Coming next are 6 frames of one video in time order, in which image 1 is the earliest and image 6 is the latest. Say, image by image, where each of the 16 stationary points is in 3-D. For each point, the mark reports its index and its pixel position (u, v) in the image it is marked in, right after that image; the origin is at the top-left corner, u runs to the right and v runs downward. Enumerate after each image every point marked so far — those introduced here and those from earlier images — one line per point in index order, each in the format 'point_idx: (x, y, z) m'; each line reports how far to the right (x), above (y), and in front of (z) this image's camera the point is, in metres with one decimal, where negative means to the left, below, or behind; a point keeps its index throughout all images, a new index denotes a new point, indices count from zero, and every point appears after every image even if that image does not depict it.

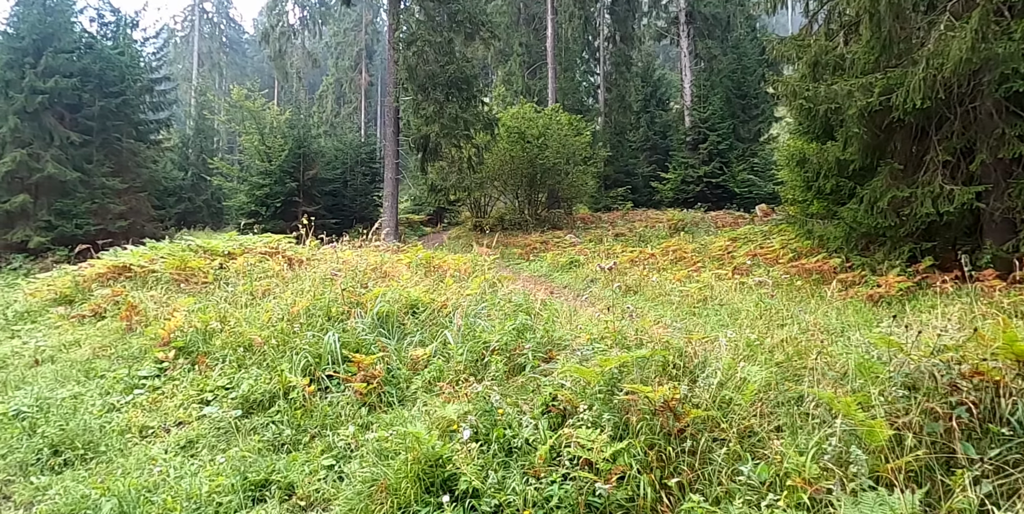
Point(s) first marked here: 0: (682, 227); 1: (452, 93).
0: (+4.2, +0.7, +15.7) m
1: (-1.4, +3.9, +15.0) m
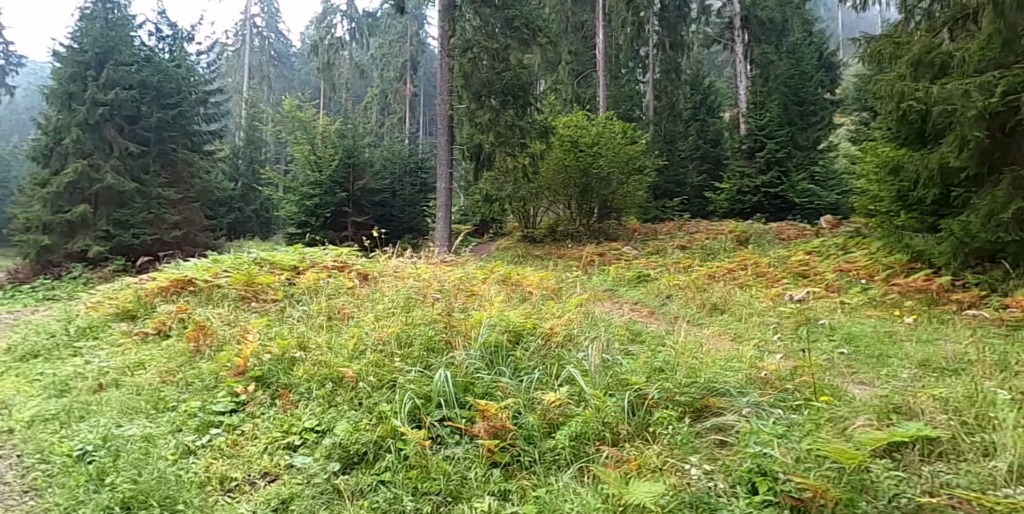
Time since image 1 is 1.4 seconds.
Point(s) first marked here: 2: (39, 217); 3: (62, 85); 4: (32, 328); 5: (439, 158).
0: (+5.6, +0.4, +15.0) m
1: (-0.1, +3.6, +14.6) m
2: (-13.2, +1.1, +17.5) m
3: (-13.2, +5.0, +18.4) m
4: (-5.2, -0.8, +6.8) m
5: (-1.7, +2.2, +14.2) m
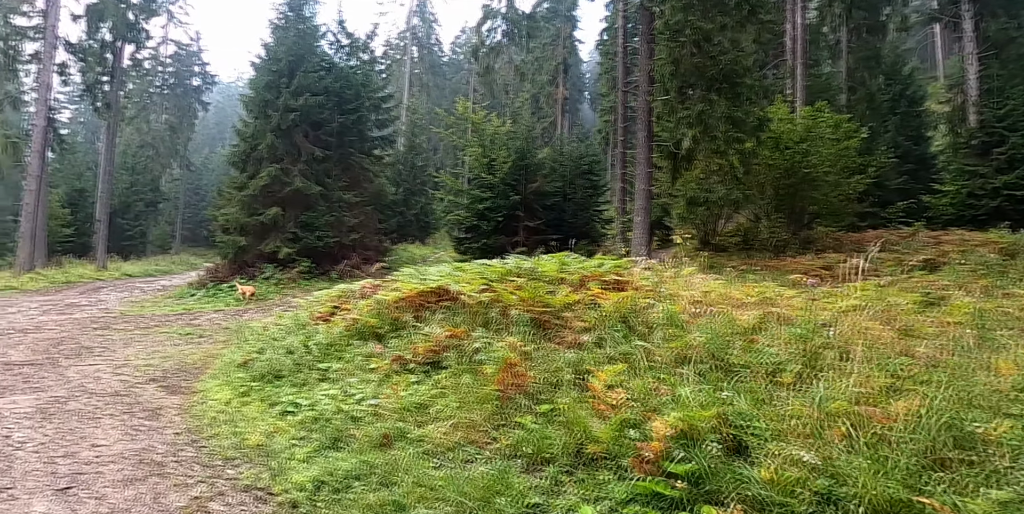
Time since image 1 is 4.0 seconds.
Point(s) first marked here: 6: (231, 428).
0: (+9.8, +0.1, +12.0) m
1: (+4.2, +3.4, +12.8) m
2: (-8.1, +1.1, +18.4) m
3: (-7.8, +5.0, +19.2) m
4: (-2.5, -0.8, +6.2) m
5: (+2.6, +2.1, +12.7) m
6: (-1.8, -1.1, +4.1) m
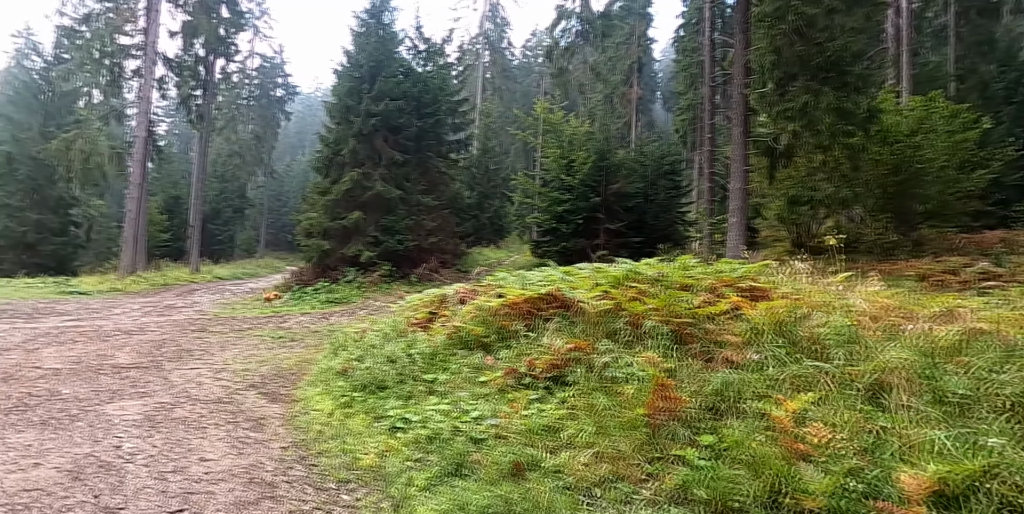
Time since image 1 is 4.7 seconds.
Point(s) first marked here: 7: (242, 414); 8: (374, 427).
0: (+11.3, 0.0, +10.4) m
1: (+5.9, +3.4, +11.8) m
2: (-5.7, +1.0, +18.7) m
3: (-5.3, +4.9, +19.6) m
4: (-1.5, -0.9, +6.1) m
5: (+4.2, +2.0, +11.9) m
6: (-1.1, -1.1, +3.8) m
7: (-2.0, -1.1, +4.5) m
8: (-0.9, -1.1, +4.0) m
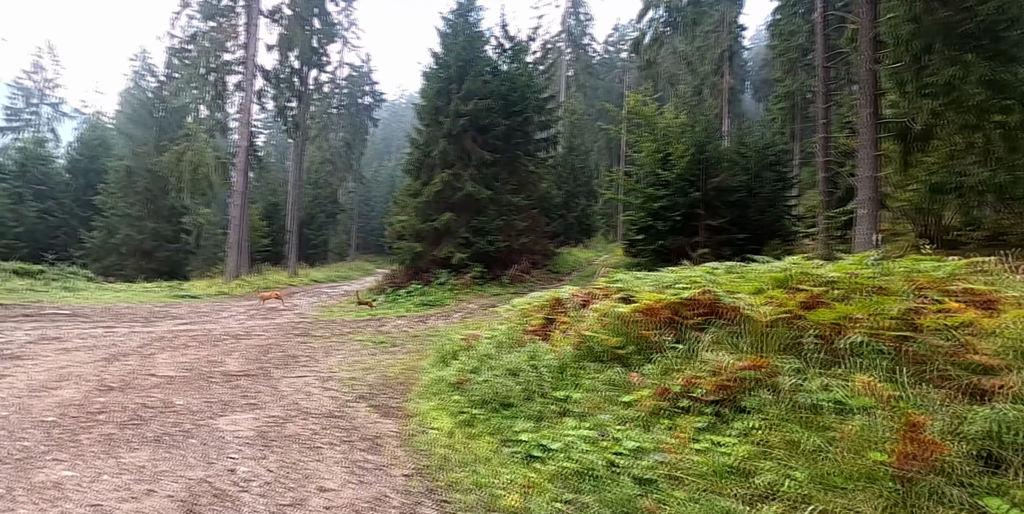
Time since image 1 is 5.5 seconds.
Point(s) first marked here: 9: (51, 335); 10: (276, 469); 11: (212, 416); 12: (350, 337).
0: (+12.9, +0.2, +8.3) m
1: (+7.6, +3.4, +10.4) m
2: (-3.0, +1.0, +18.7) m
3: (-2.5, +4.9, +19.5) m
4: (-0.4, -0.9, +5.6) m
5: (+6.0, +2.1, +10.7) m
6: (-0.3, -1.2, +3.4) m
7: (-1.0, -1.2, +4.2) m
8: (0.0, -1.1, +3.5) m
9: (-6.4, -1.1, +8.7) m
10: (-1.3, -1.1, +3.4) m
11: (-2.1, -1.1, +4.4) m
12: (-2.5, -1.2, +9.9) m
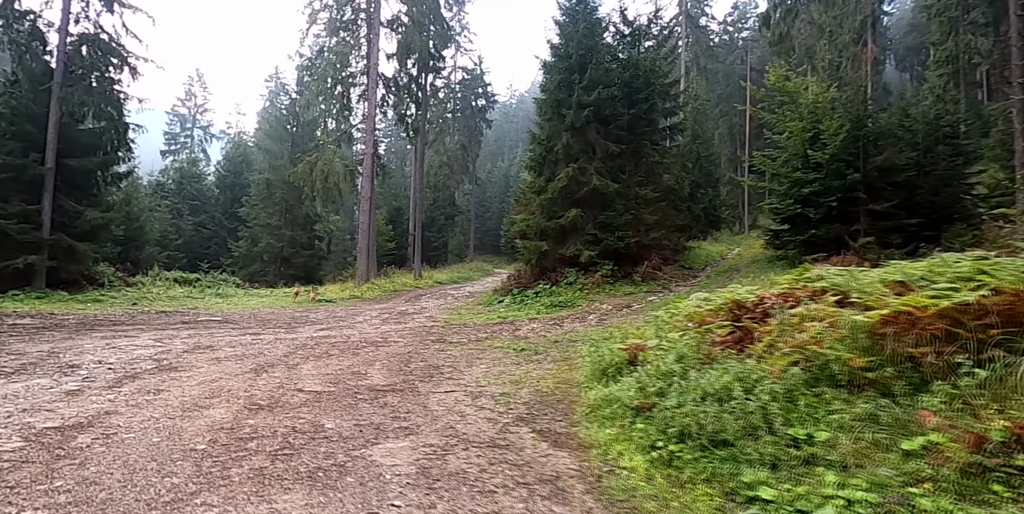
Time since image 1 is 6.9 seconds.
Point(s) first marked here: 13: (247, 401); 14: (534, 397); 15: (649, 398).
0: (+14.5, +0.6, +5.1) m
1: (+9.6, +3.7, +8.1) m
2: (+0.8, +1.0, +18.2) m
3: (+1.2, +4.9, +18.8) m
4: (+1.0, -0.9, +4.8) m
5: (+8.1, +2.3, +8.7) m
6: (+0.7, -1.2, +2.6) m
7: (+0.1, -1.2, +3.5) m
8: (+1.0, -1.1, +2.6) m
9: (-4.4, -1.2, +8.9) m
10: (-0.3, -1.2, +2.8) m
11: (-0.9, -1.1, +3.9) m
12: (-0.4, -1.3, +9.3) m
13: (-2.1, -1.1, +5.0) m
14: (+0.2, -1.2, +5.3) m
15: (+0.9, -1.0, +4.4) m
